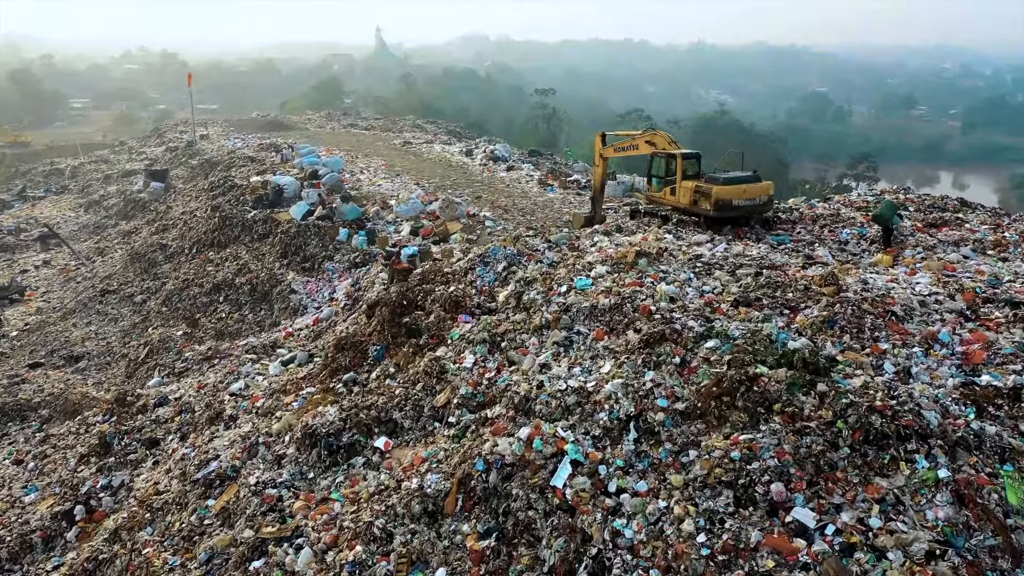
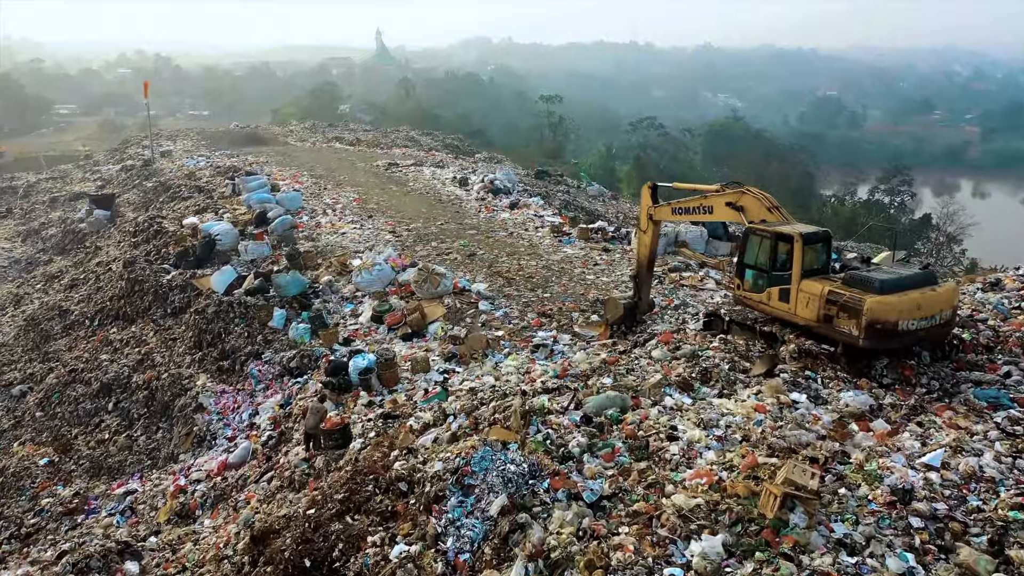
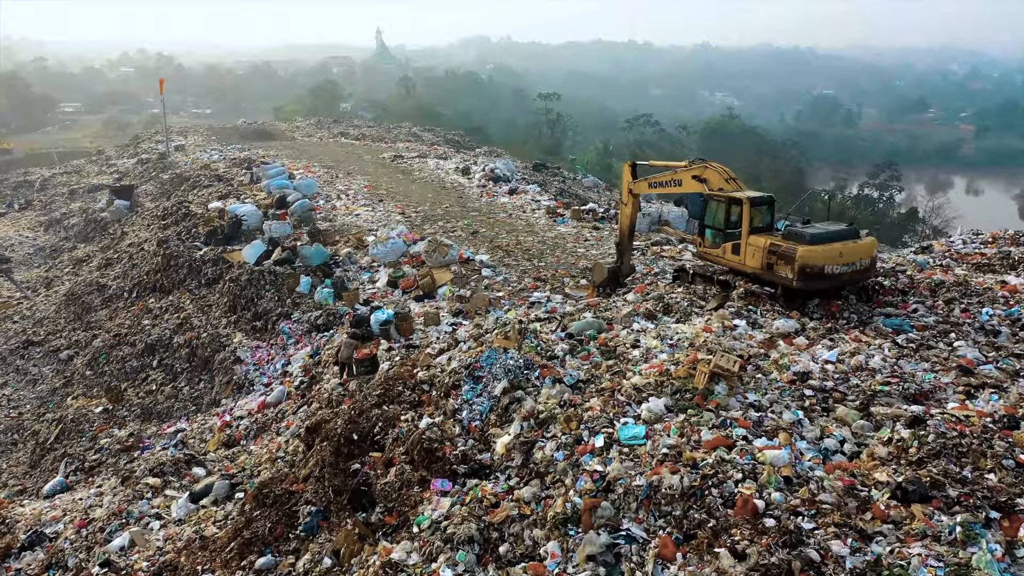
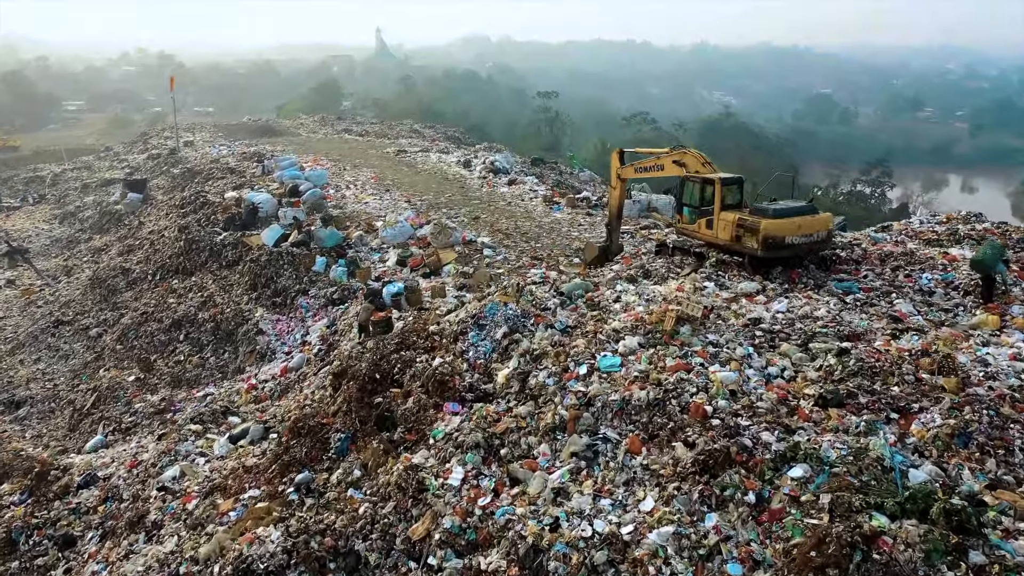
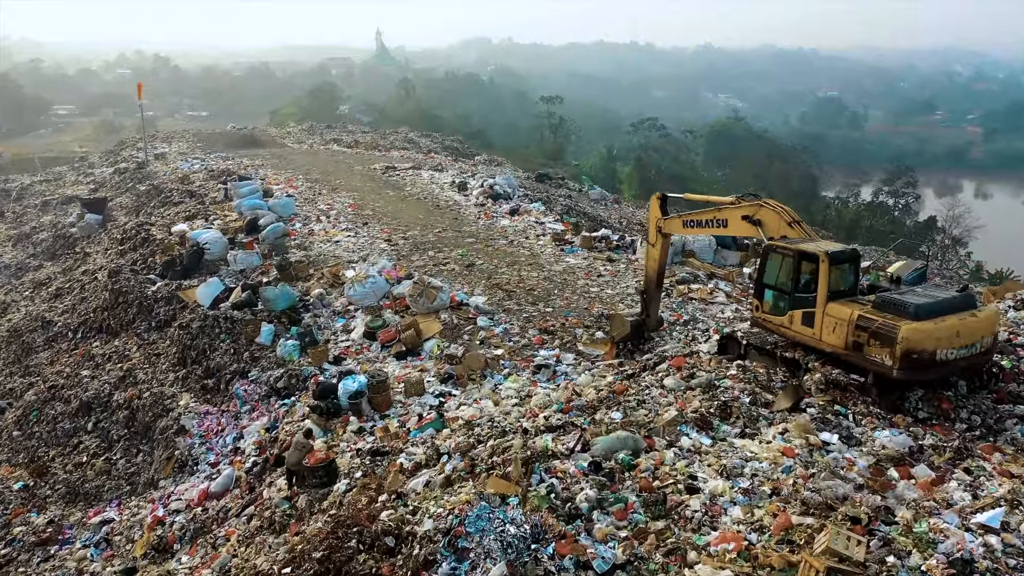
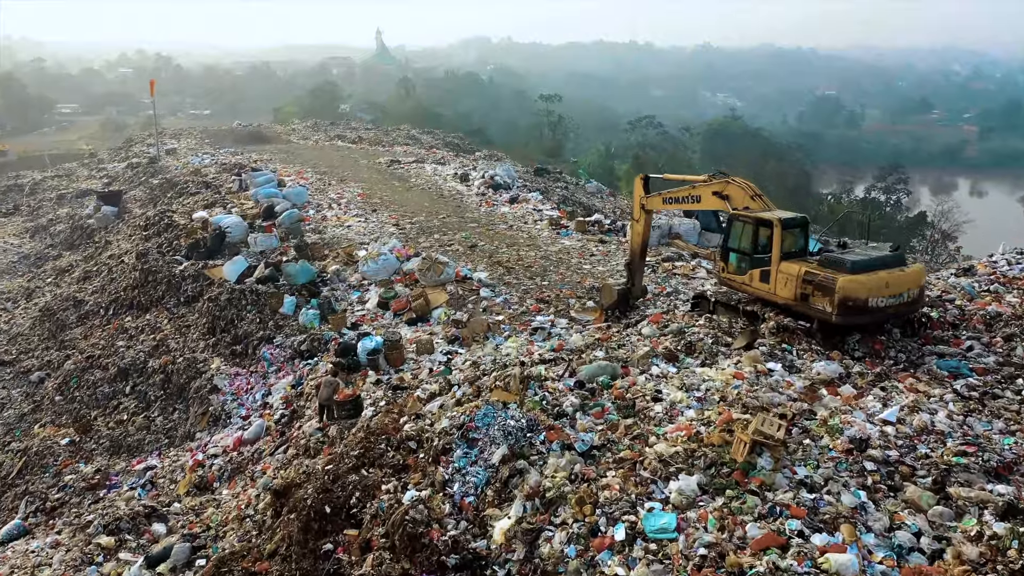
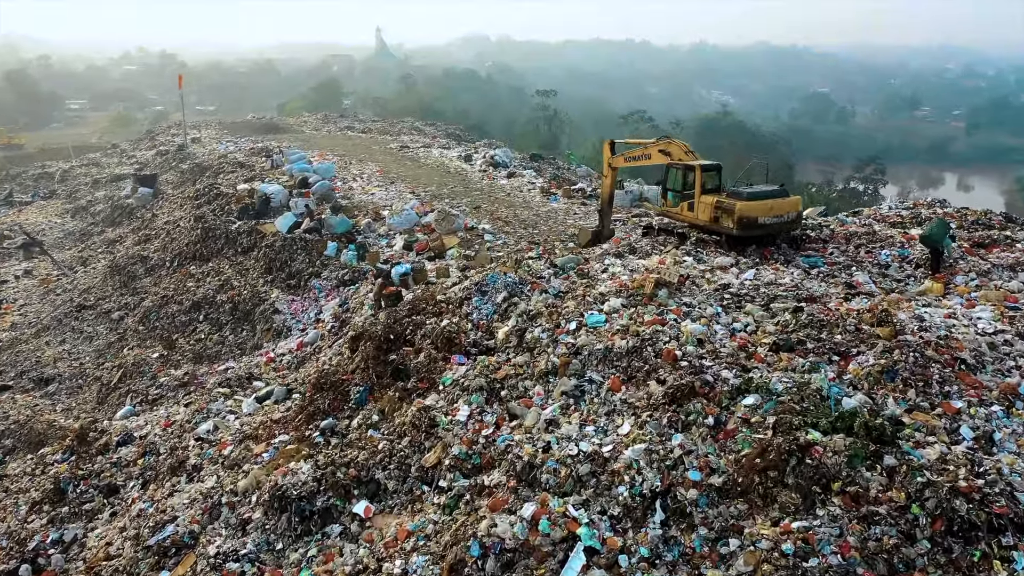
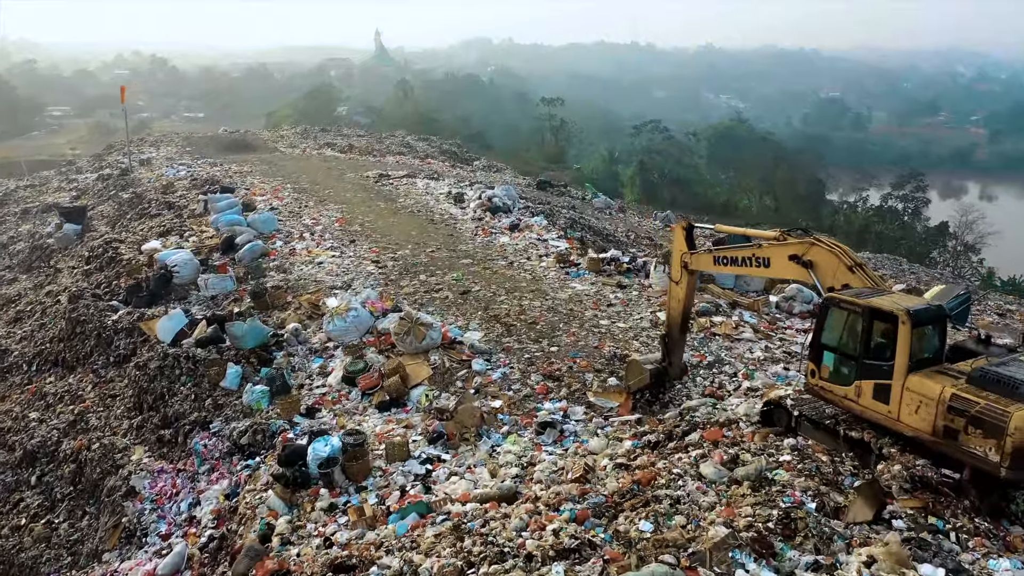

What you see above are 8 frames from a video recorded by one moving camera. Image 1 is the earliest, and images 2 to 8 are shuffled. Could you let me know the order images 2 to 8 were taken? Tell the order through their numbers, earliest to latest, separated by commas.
7, 4, 3, 6, 2, 5, 8
